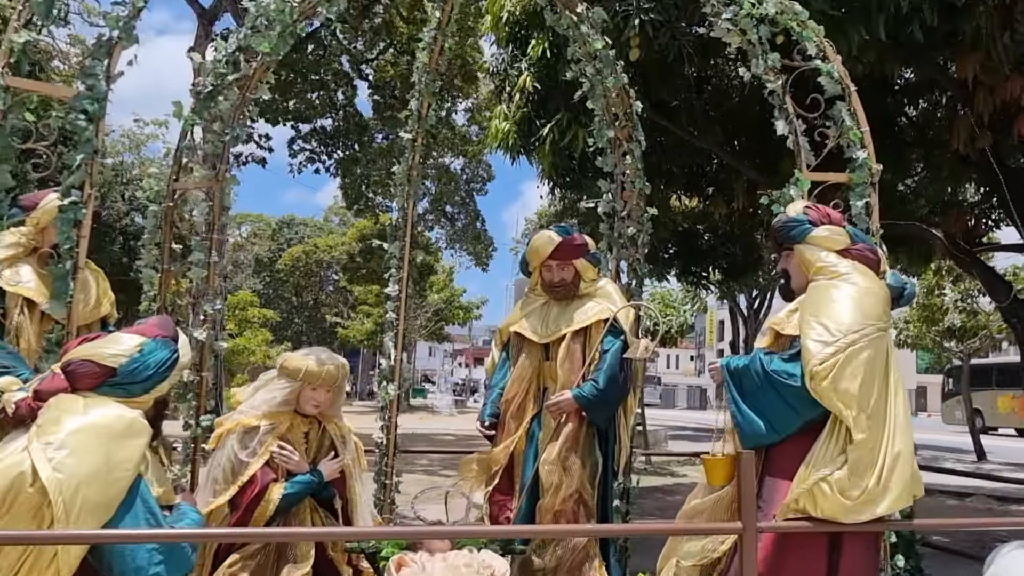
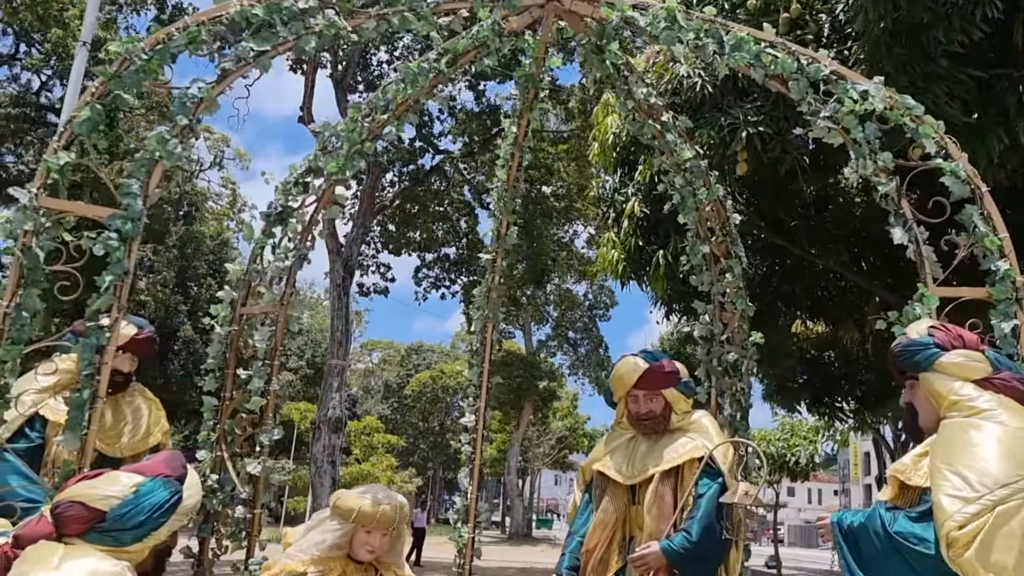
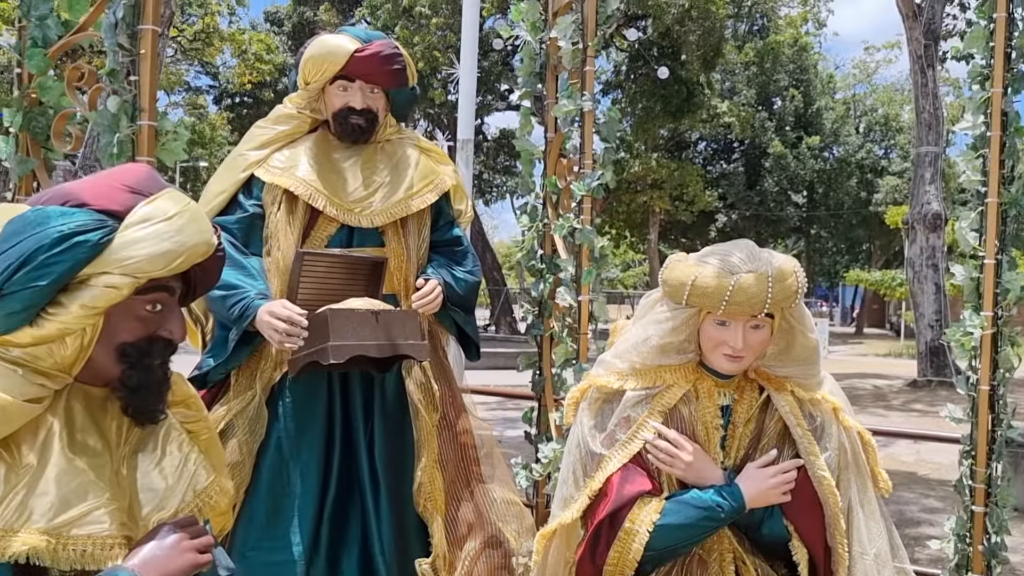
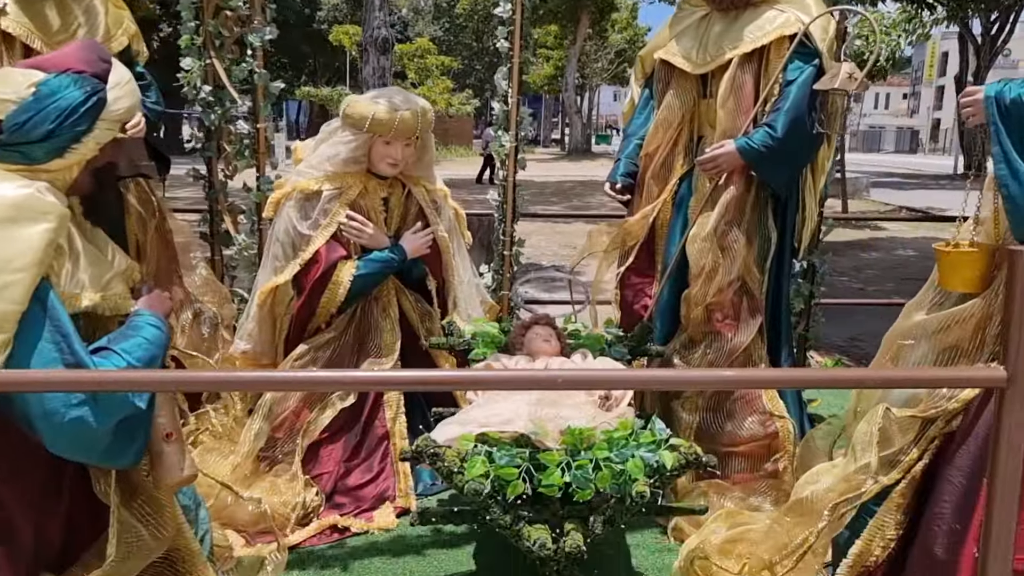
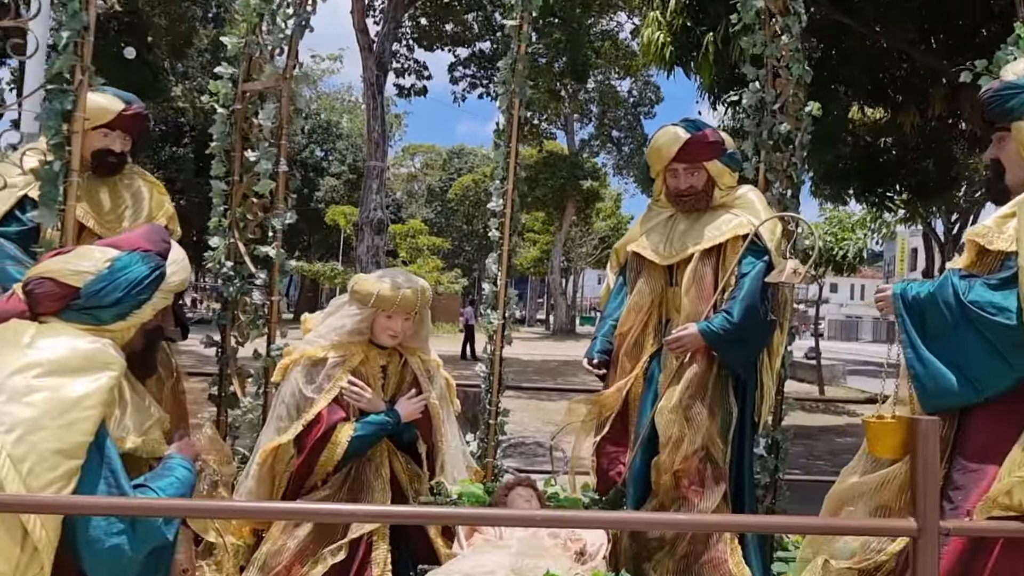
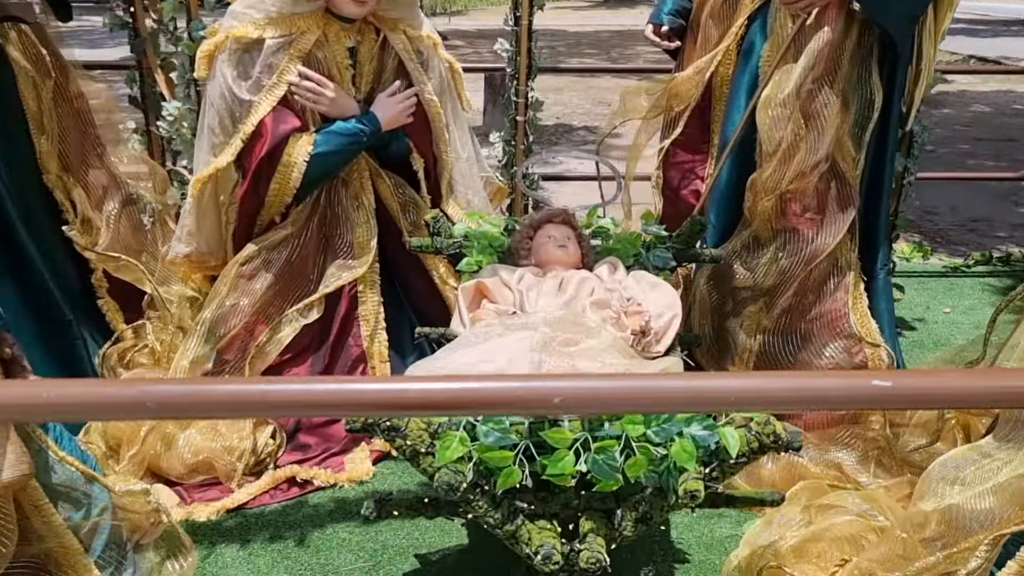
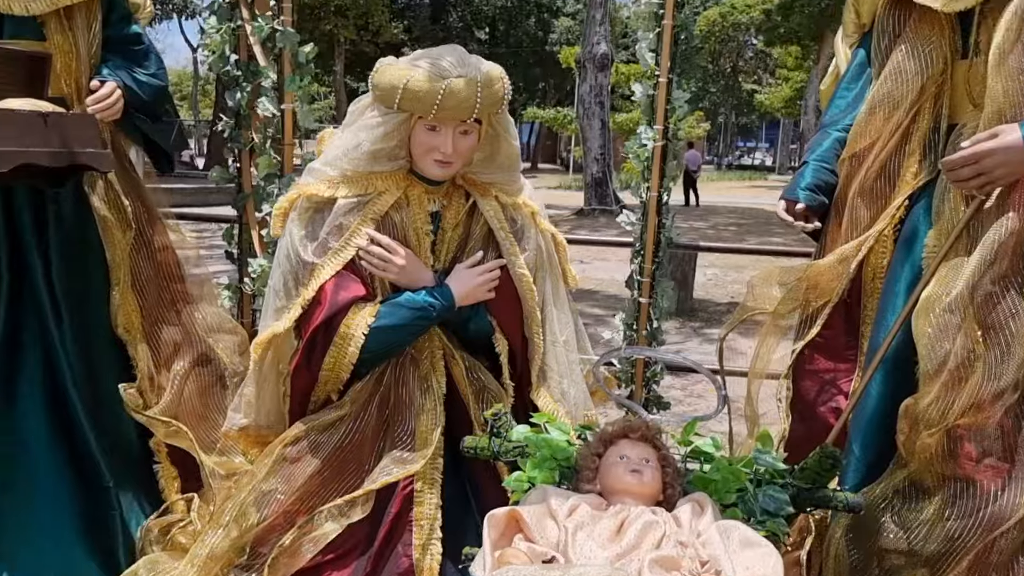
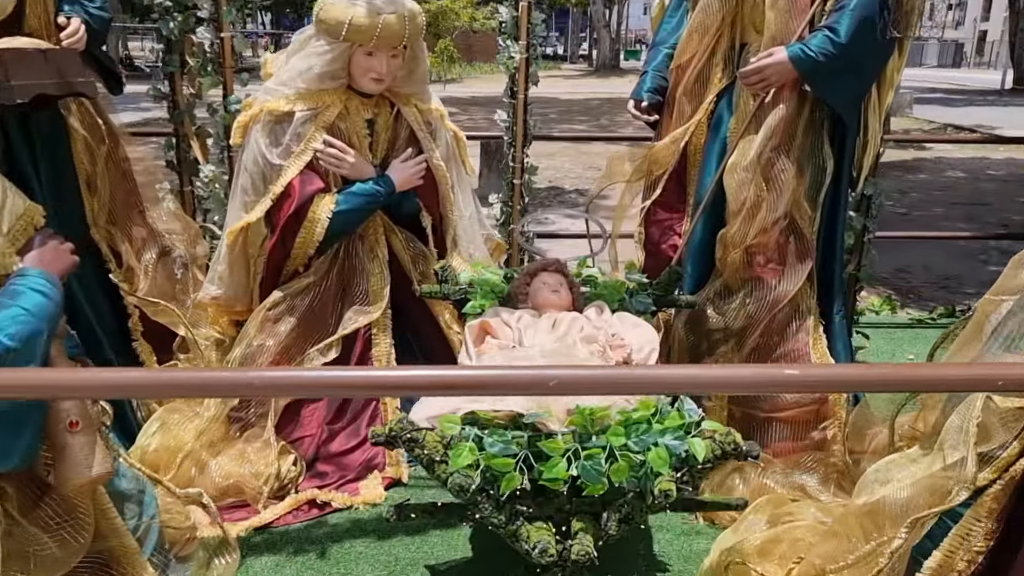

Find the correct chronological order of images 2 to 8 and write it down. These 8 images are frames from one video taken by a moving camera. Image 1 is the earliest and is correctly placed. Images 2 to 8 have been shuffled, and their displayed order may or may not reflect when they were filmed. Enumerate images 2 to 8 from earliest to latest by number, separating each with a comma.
2, 5, 4, 8, 6, 7, 3
